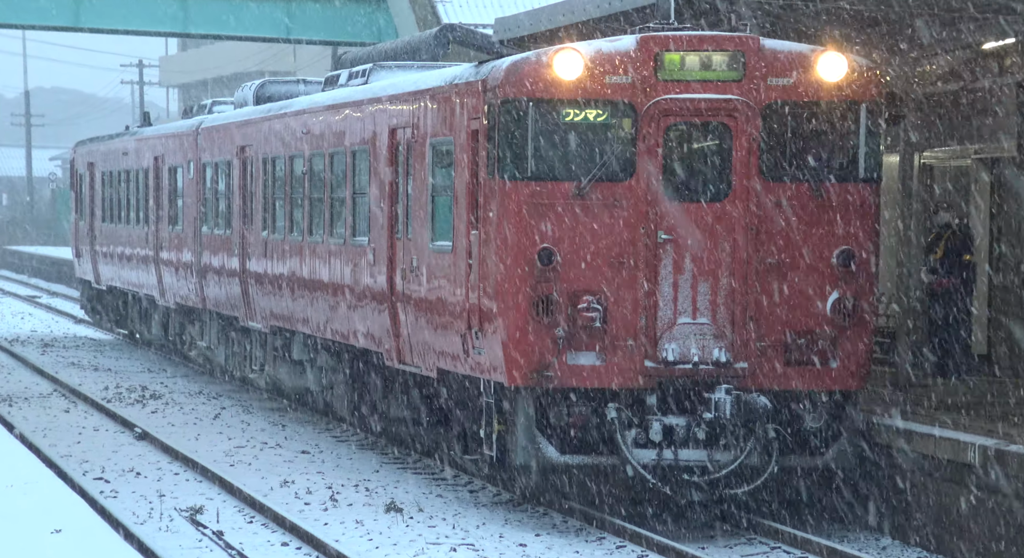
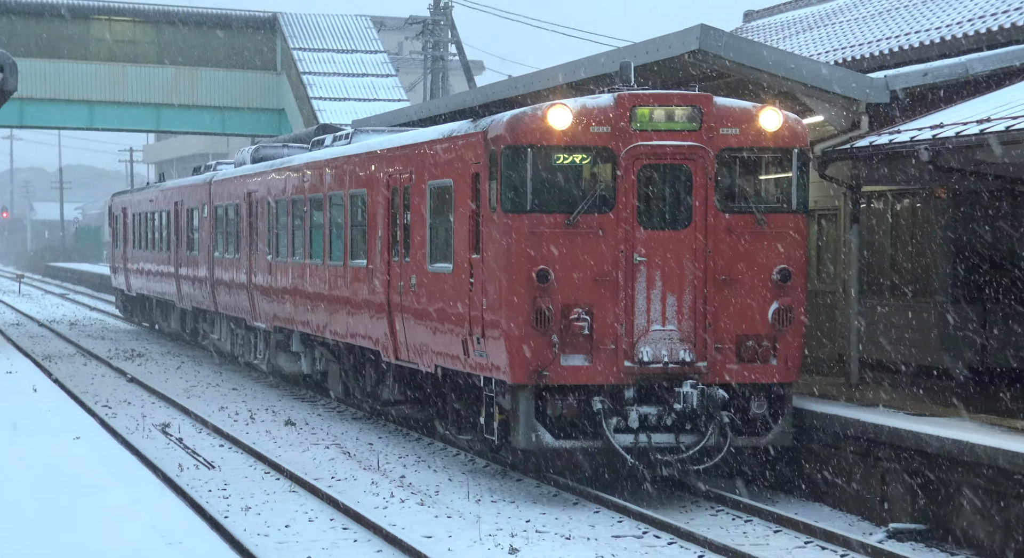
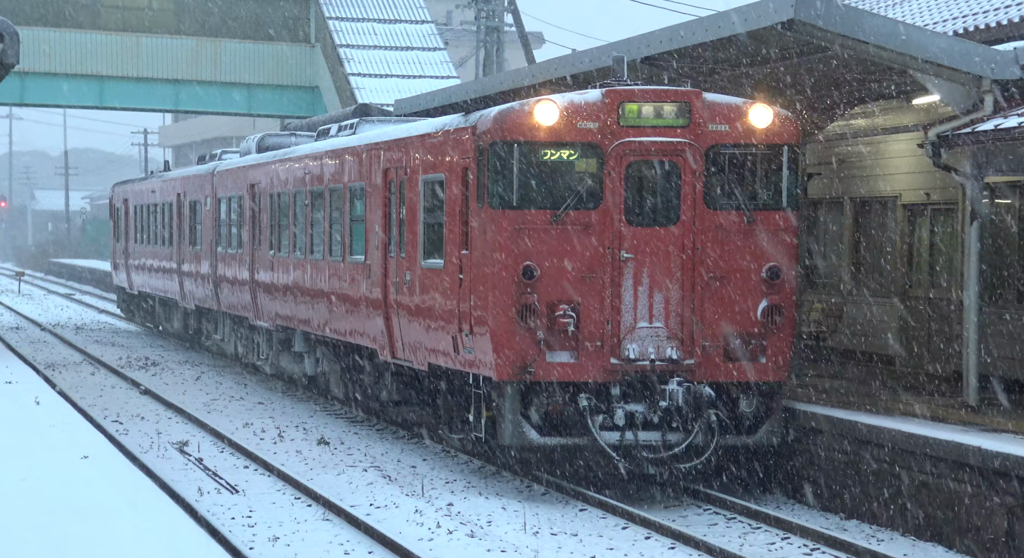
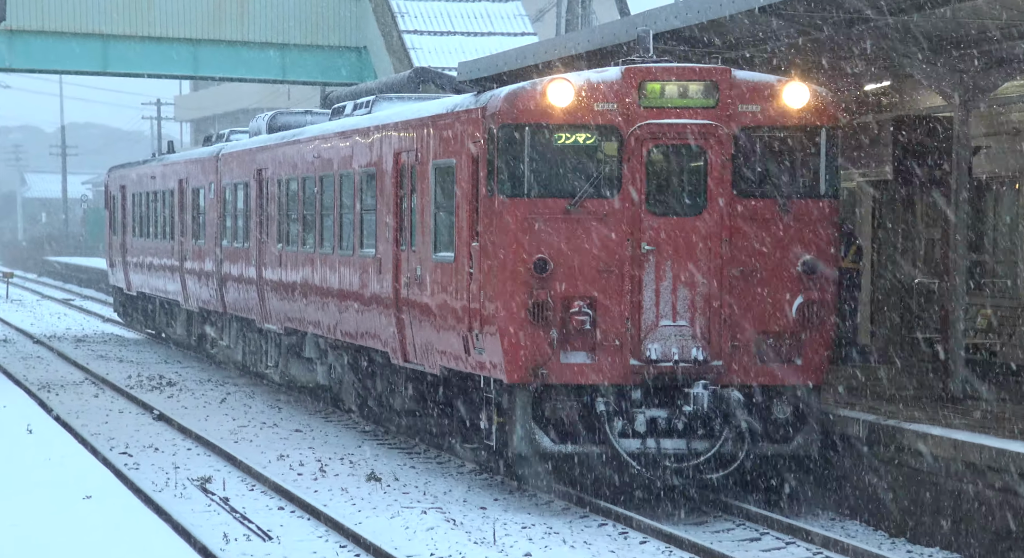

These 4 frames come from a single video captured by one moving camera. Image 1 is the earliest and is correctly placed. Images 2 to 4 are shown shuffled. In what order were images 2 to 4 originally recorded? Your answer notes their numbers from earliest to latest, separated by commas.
4, 3, 2
